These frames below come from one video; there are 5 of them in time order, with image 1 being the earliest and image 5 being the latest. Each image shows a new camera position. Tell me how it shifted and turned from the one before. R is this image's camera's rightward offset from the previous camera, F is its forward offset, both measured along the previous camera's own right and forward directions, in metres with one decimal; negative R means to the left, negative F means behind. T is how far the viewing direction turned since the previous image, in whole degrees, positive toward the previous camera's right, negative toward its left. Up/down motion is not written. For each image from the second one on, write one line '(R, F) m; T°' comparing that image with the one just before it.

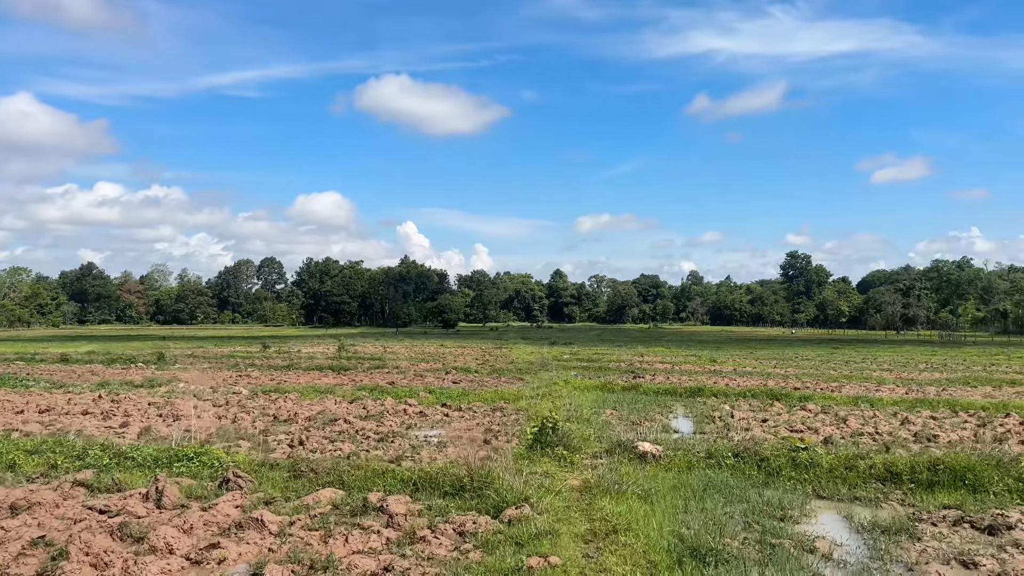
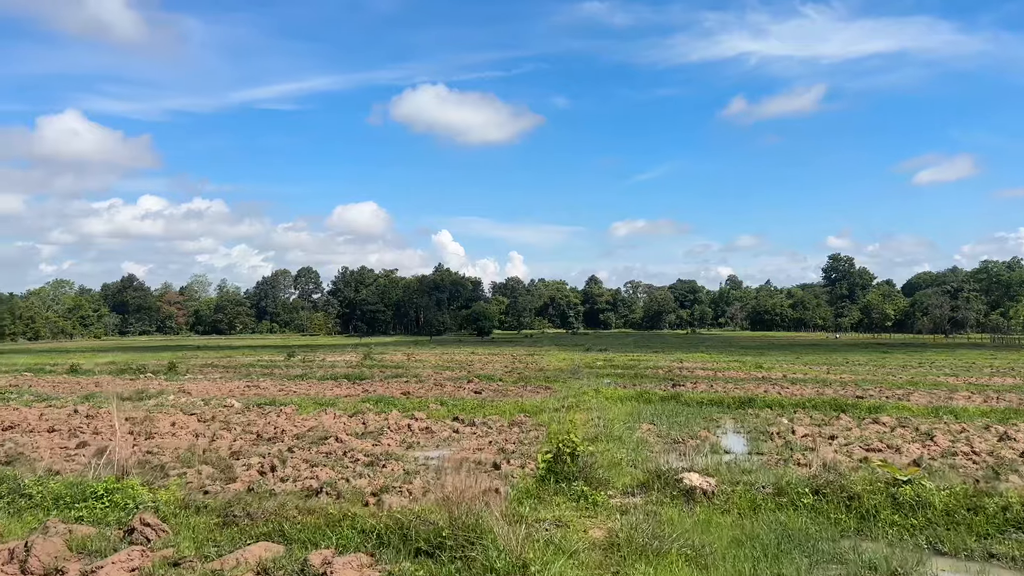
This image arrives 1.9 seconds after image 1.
(+0.3, +2.4) m; -3°
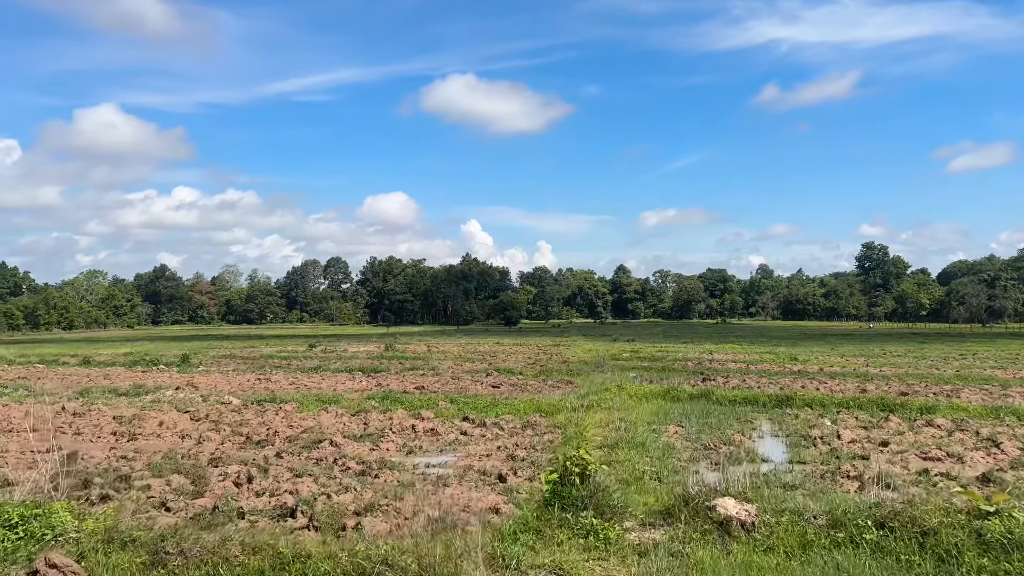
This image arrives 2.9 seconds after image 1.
(+0.3, +1.4) m; -2°
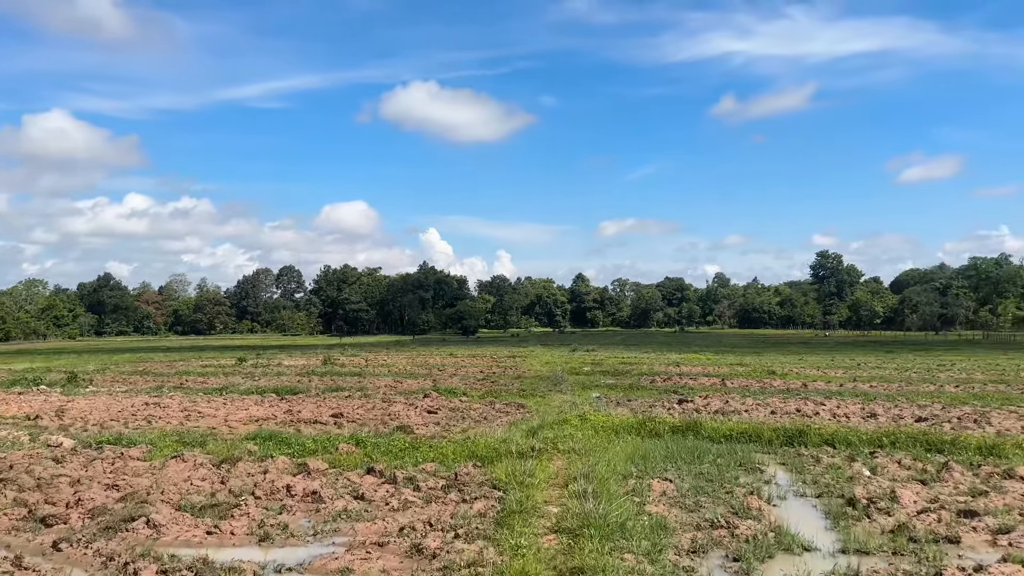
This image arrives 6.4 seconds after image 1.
(+0.5, +4.1) m; +3°
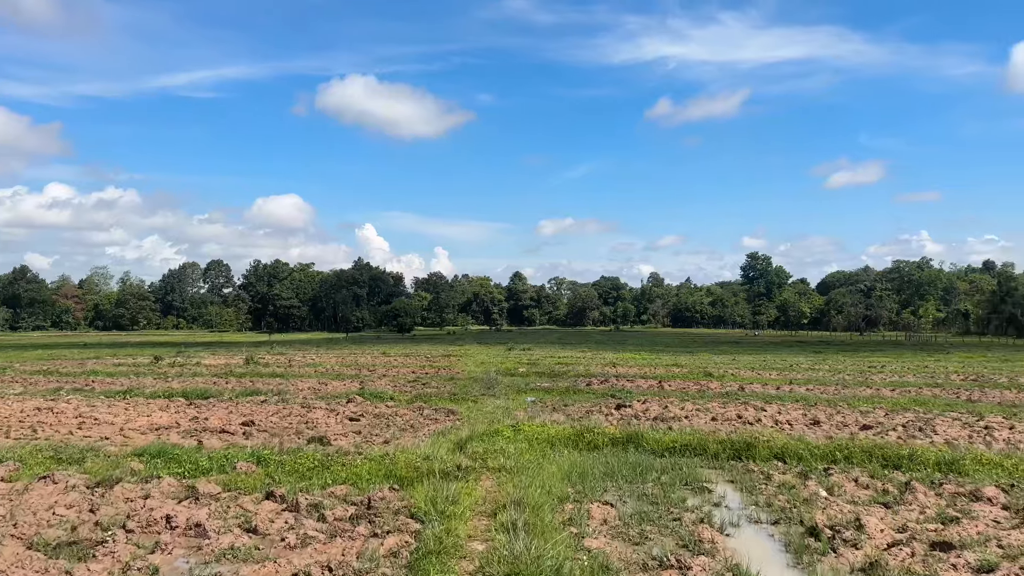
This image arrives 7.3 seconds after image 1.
(+0.2, +1.2) m; +4°
